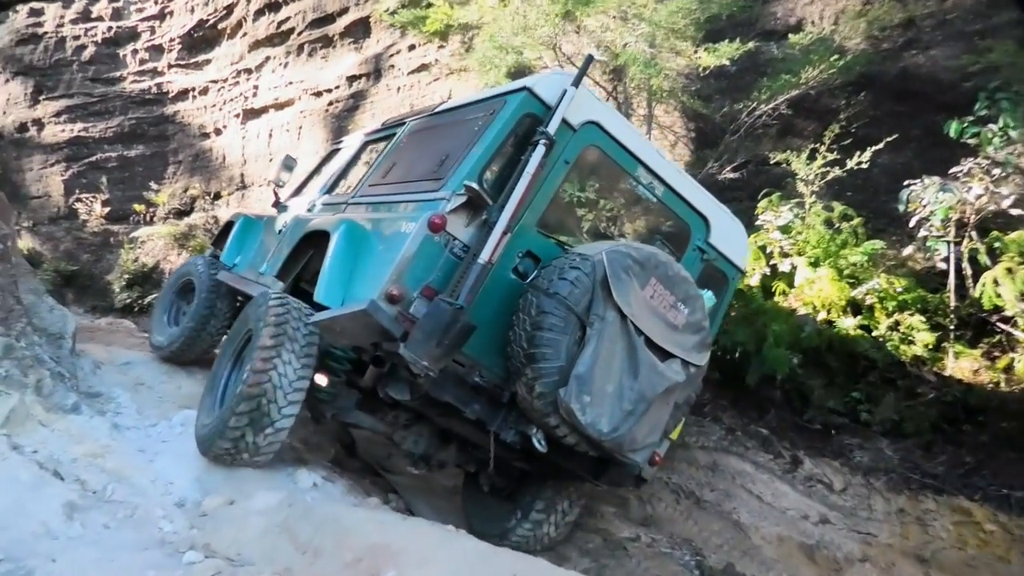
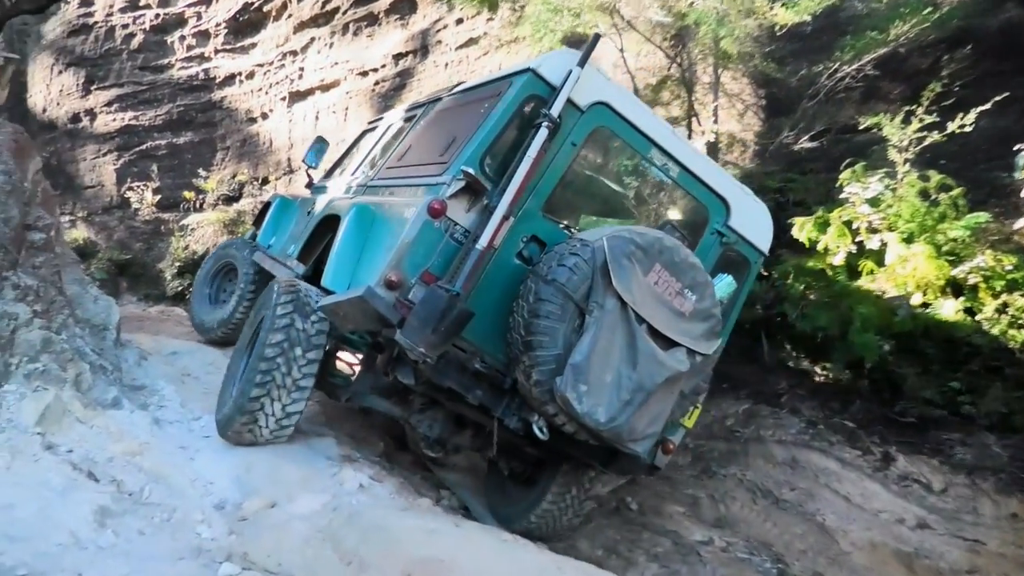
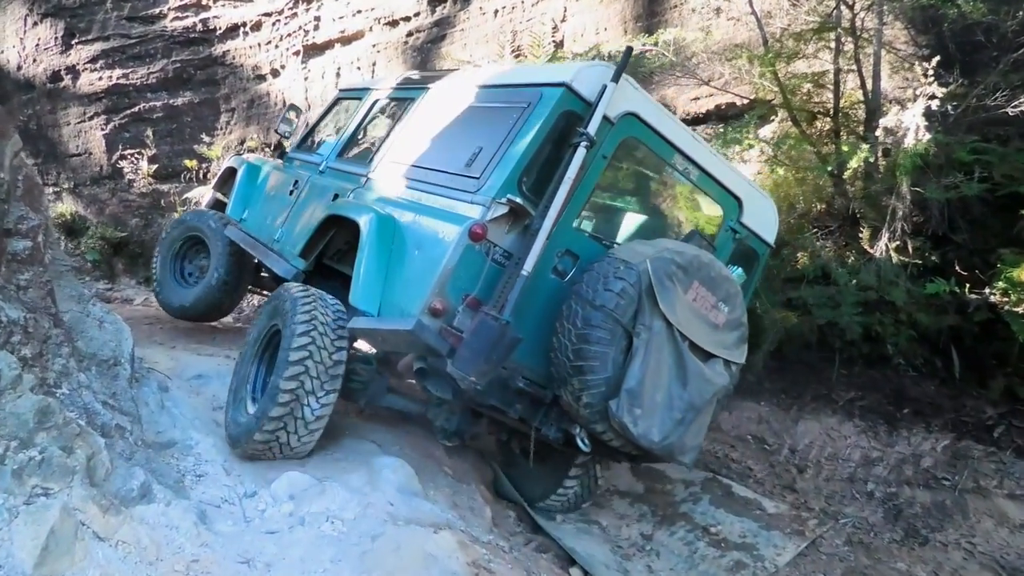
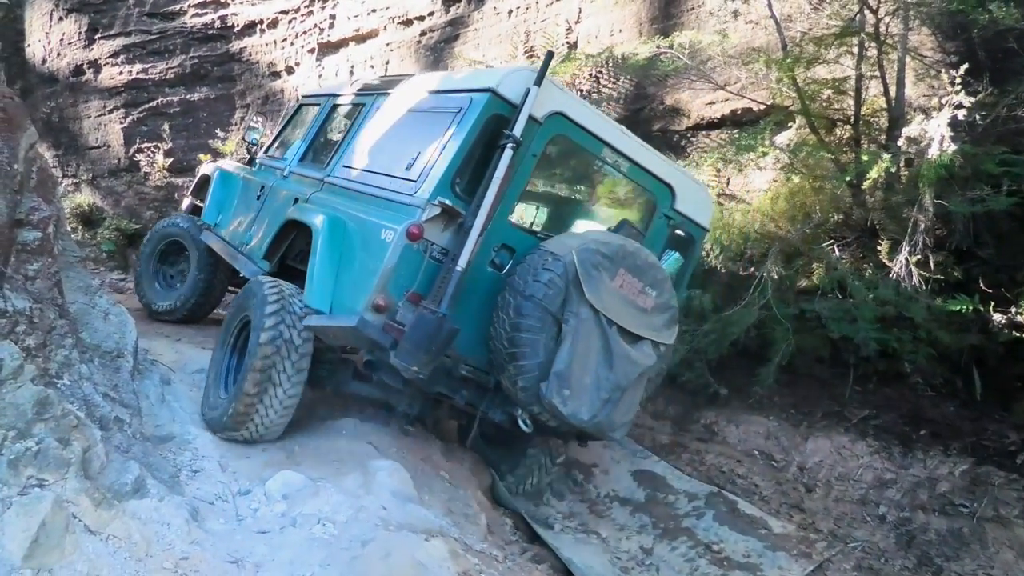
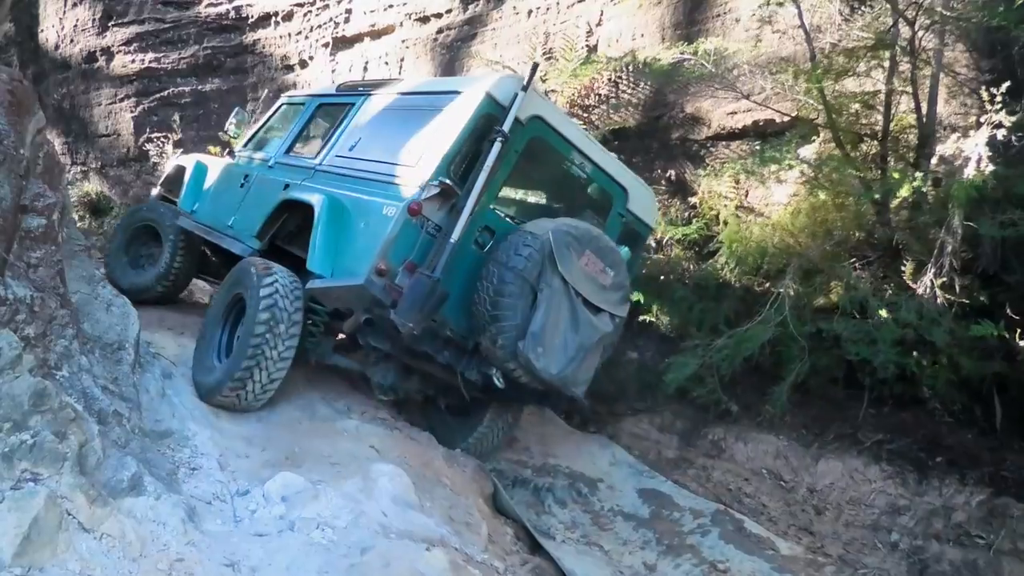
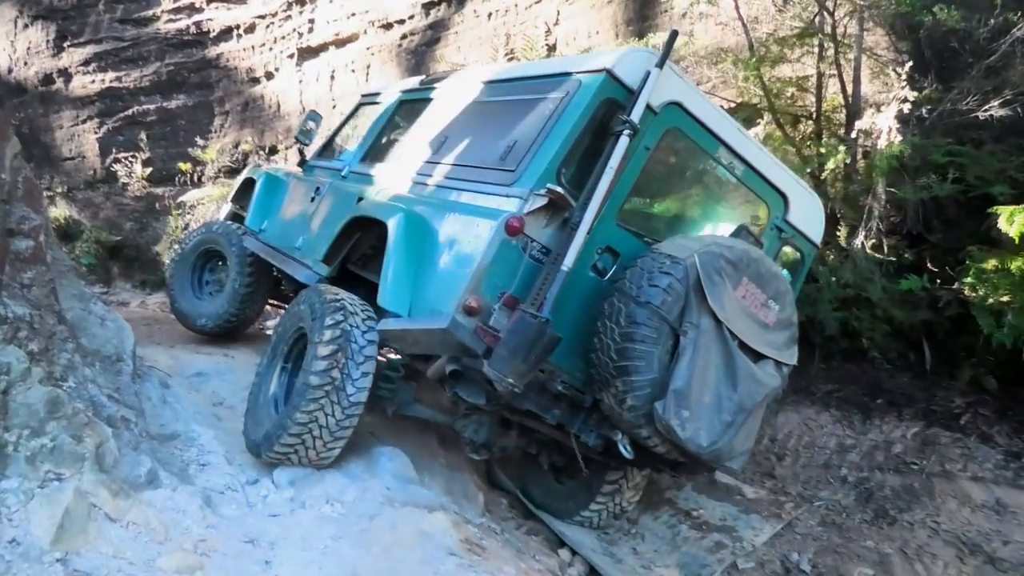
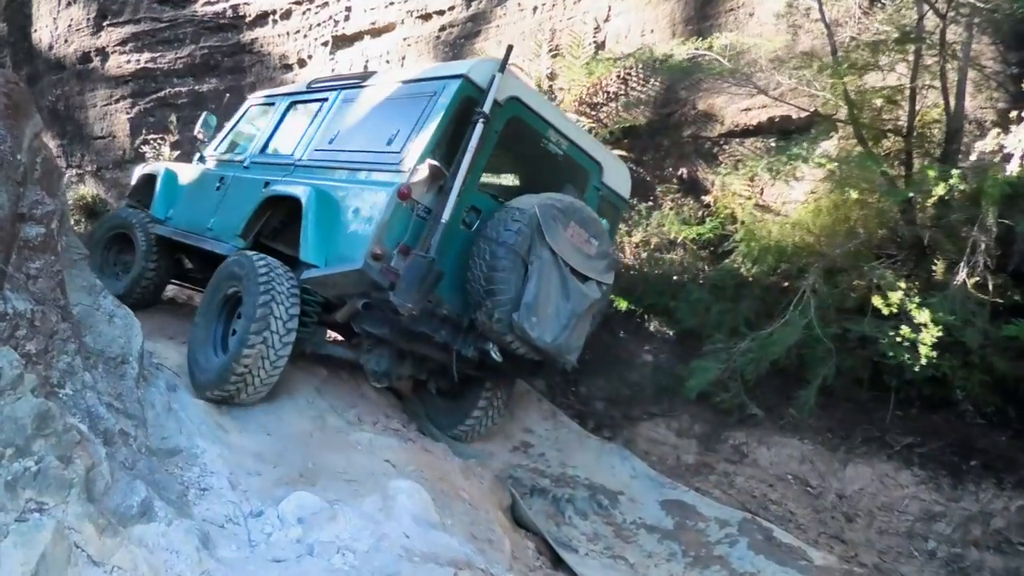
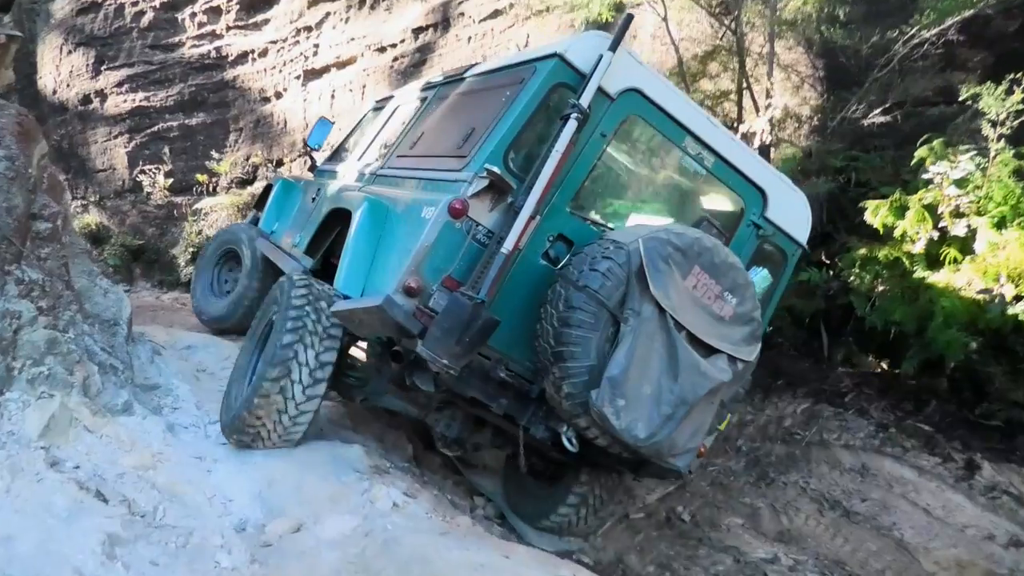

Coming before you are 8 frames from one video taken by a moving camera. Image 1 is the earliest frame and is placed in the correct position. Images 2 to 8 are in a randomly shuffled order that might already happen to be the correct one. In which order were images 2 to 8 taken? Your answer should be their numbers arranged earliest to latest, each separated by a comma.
2, 8, 6, 3, 4, 5, 7
